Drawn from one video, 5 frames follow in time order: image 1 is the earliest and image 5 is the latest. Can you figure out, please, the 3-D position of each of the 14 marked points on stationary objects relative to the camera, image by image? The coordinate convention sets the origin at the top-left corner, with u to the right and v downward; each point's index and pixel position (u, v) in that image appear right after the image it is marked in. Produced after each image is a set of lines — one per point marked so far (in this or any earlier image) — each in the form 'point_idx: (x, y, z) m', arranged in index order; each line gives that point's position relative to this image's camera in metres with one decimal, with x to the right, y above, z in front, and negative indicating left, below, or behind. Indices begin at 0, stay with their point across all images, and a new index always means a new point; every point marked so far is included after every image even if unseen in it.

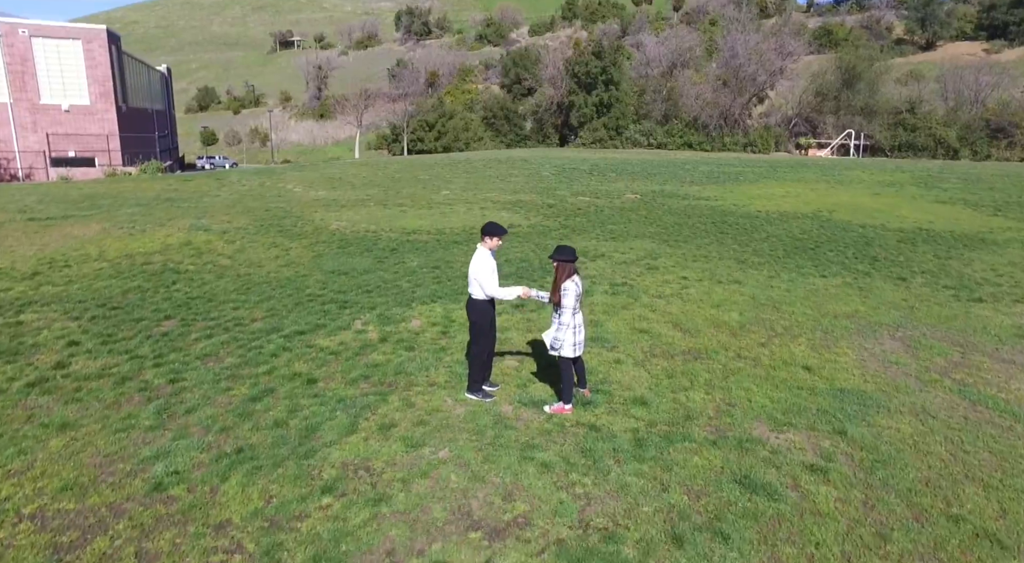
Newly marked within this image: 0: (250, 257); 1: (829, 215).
0: (-3.9, +0.4, +10.2) m
1: (+7.3, +1.5, +15.8) m
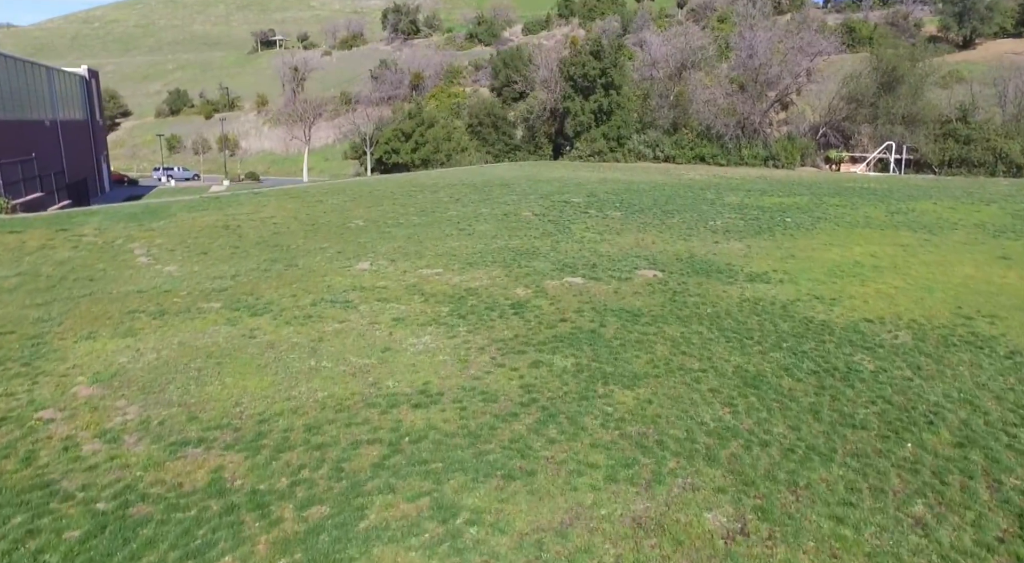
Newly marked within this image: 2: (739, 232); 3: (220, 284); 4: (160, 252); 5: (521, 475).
0: (-4.8, -1.9, +3.4) m
1: (+6.5, -0.7, +9.0) m
2: (+5.9, +1.3, +17.9) m
3: (-4.9, 0.0, +11.5) m
4: (-7.4, +0.6, +14.4) m
5: (+0.1, -1.5, +5.4) m
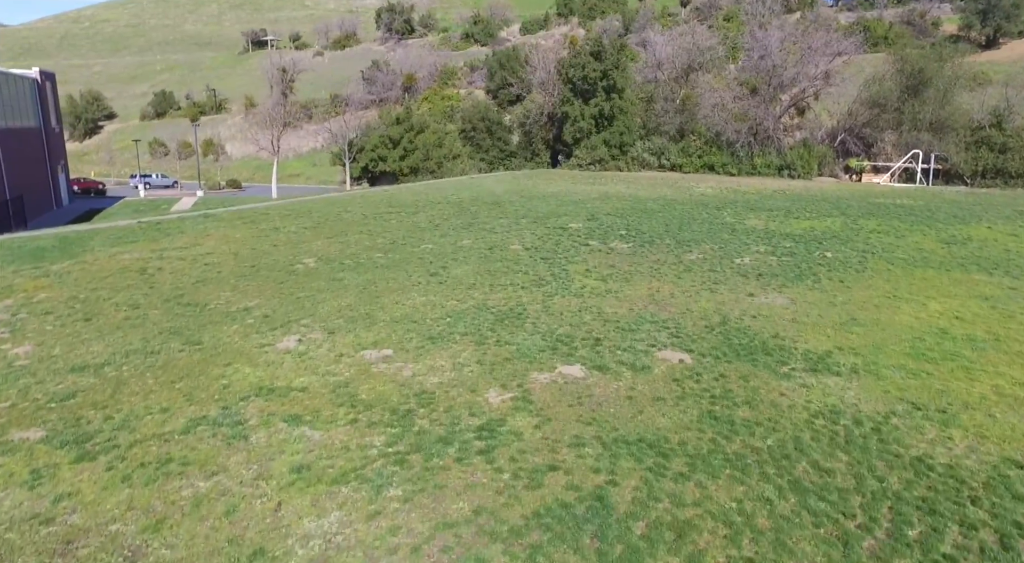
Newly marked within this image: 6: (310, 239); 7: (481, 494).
0: (-5.1, -3.1, +0.1) m
1: (+6.1, -1.9, +5.6) m
2: (+5.6, +0.1, +14.5) m
3: (-5.2, -1.2, +8.2) m
4: (-7.7, -0.6, +11.0) m
5: (-0.3, -2.7, +2.0) m
6: (-5.4, +1.2, +18.5) m
7: (-0.3, -1.8, +5.9) m
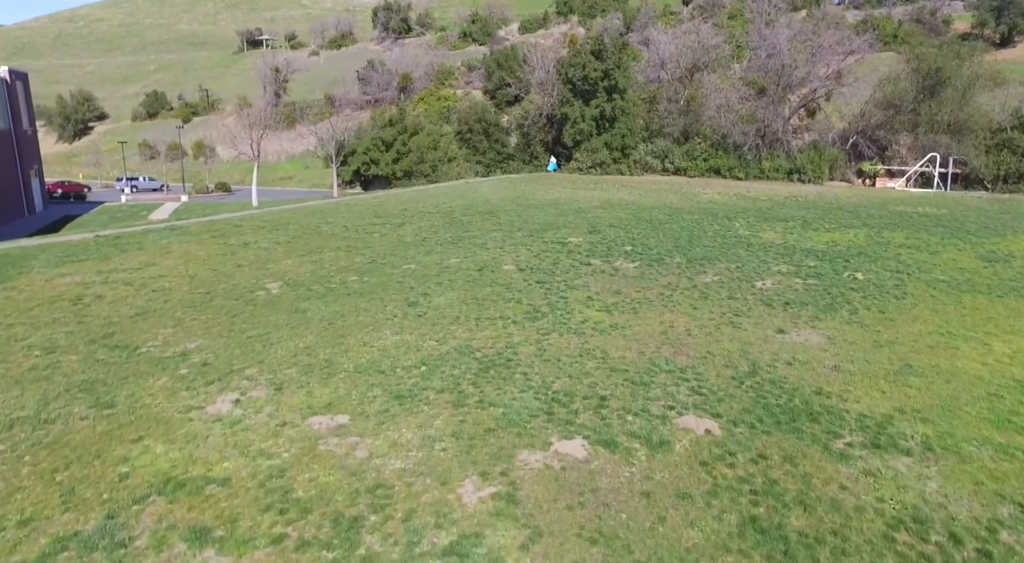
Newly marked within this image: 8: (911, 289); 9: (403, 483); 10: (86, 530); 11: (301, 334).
0: (-5.3, -3.6, -1.8) m
1: (+5.9, -2.4, +3.8) m
2: (+5.4, -0.4, +12.7) m
3: (-5.4, -1.8, +6.3) m
4: (-7.9, -1.1, +9.2) m
5: (-0.4, -3.2, +0.1) m
6: (-5.6, +0.6, +16.6) m
7: (-0.4, -2.4, +4.0) m
8: (+8.1, -0.1, +13.9) m
9: (-1.0, -1.8, +6.3) m
10: (-3.4, -2.0, +5.5) m
11: (-3.3, -0.8, +10.8) m
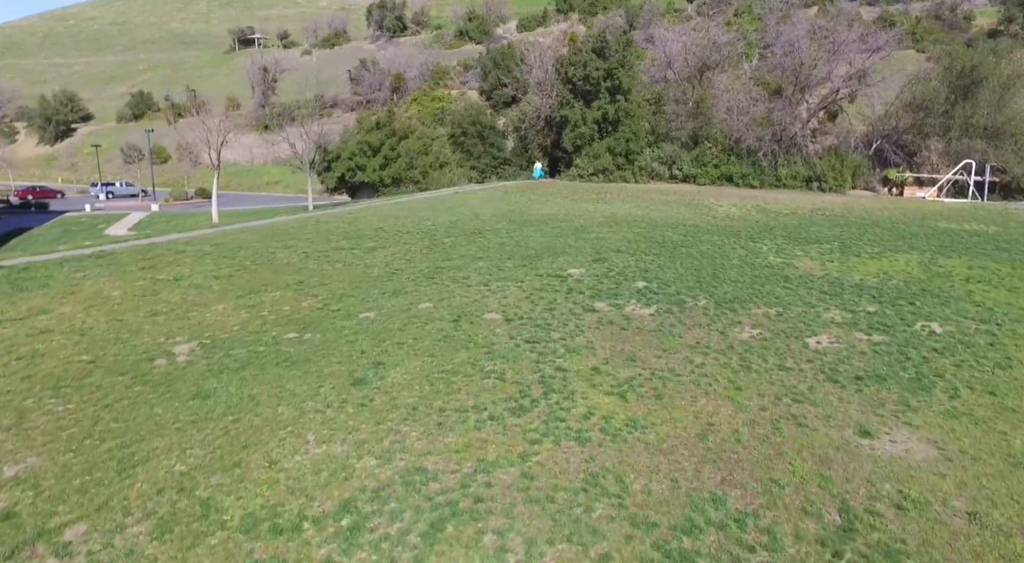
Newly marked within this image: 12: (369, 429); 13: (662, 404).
0: (-5.6, -4.6, -5.0) m
1: (+5.7, -3.4, +0.5) m
2: (+5.1, -1.4, +9.4) m
3: (-5.7, -2.7, +3.0) m
4: (-8.2, -2.1, +5.9) m
5: (-0.7, -4.2, -3.1) m
6: (-5.9, -0.3, +13.3) m
7: (-0.7, -3.3, +0.8) m
8: (+7.8, -1.1, +10.7) m
9: (-1.3, -2.8, +3.1) m
10: (-3.7, -3.0, +2.3) m
11: (-3.6, -1.7, +7.5) m
12: (-1.8, -1.7, +7.8) m
13: (+2.0, -1.5, +8.8) m
